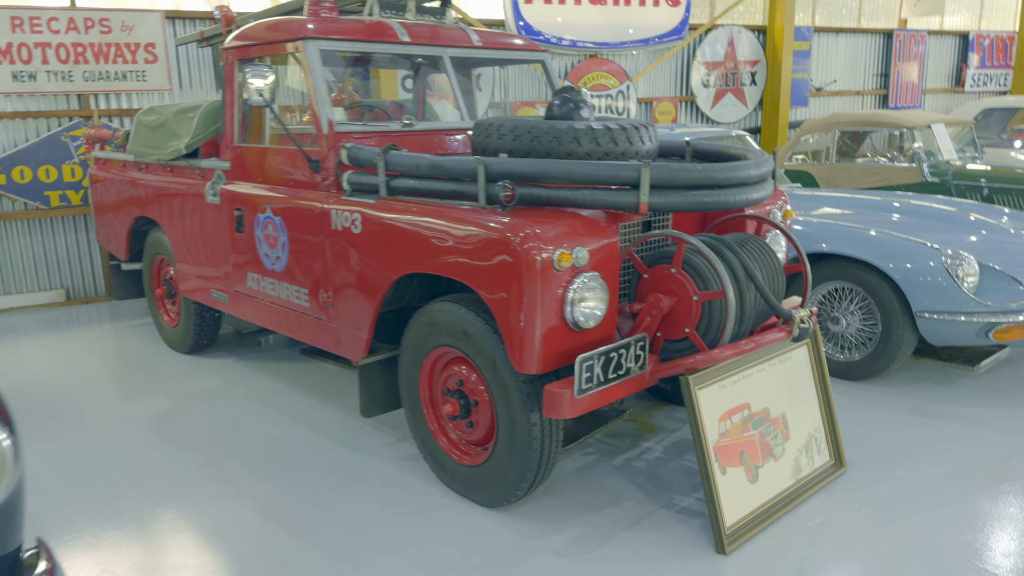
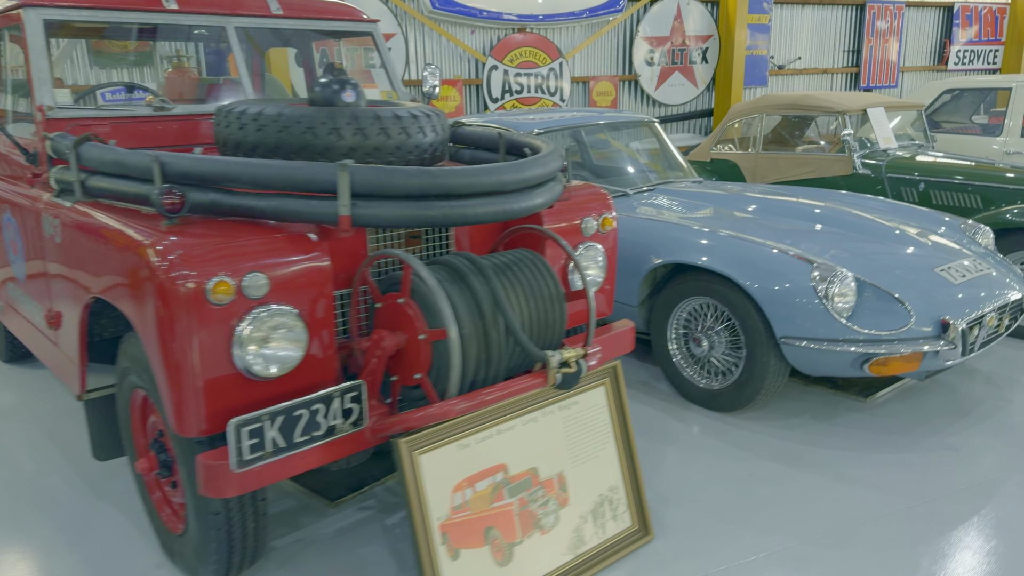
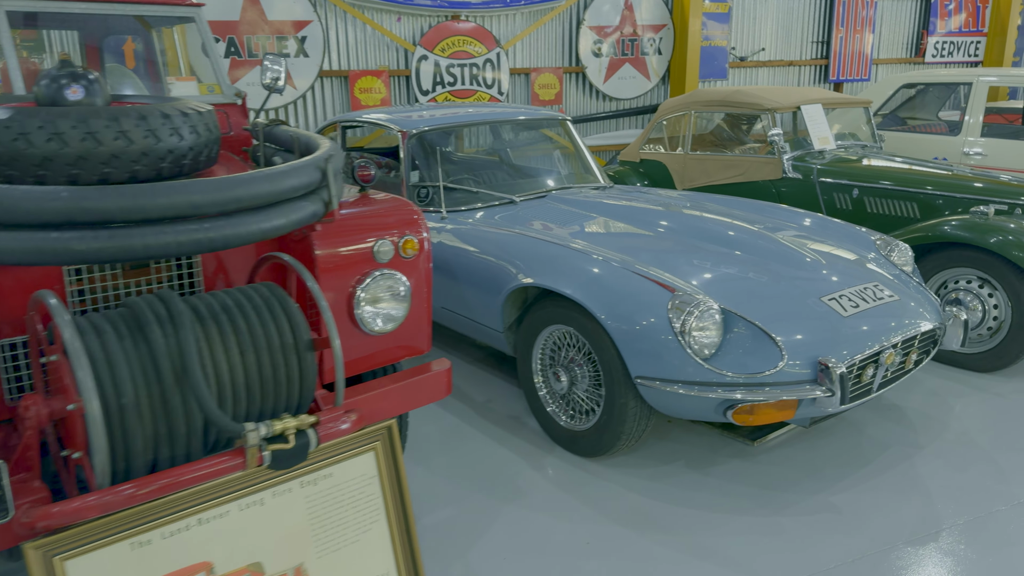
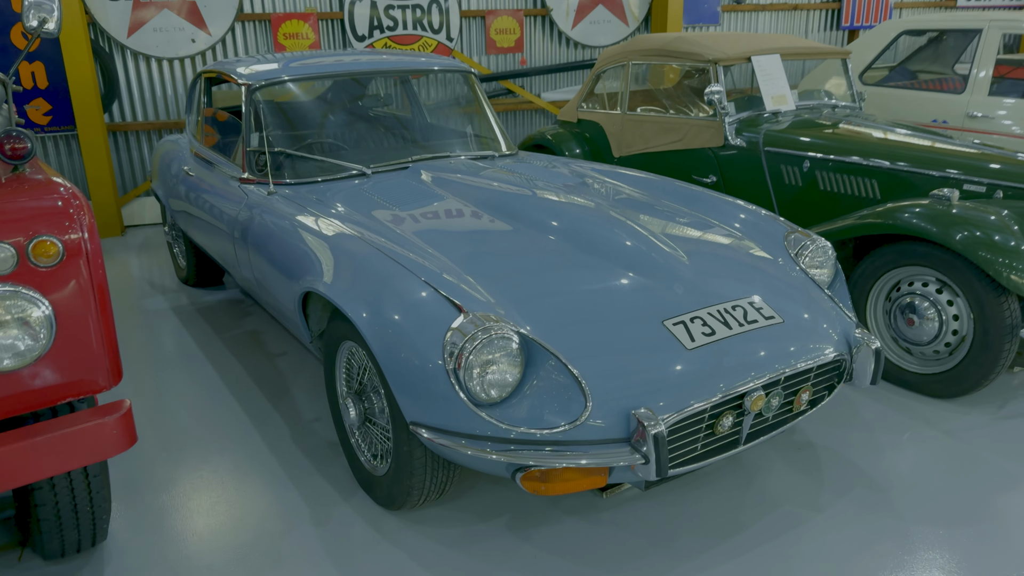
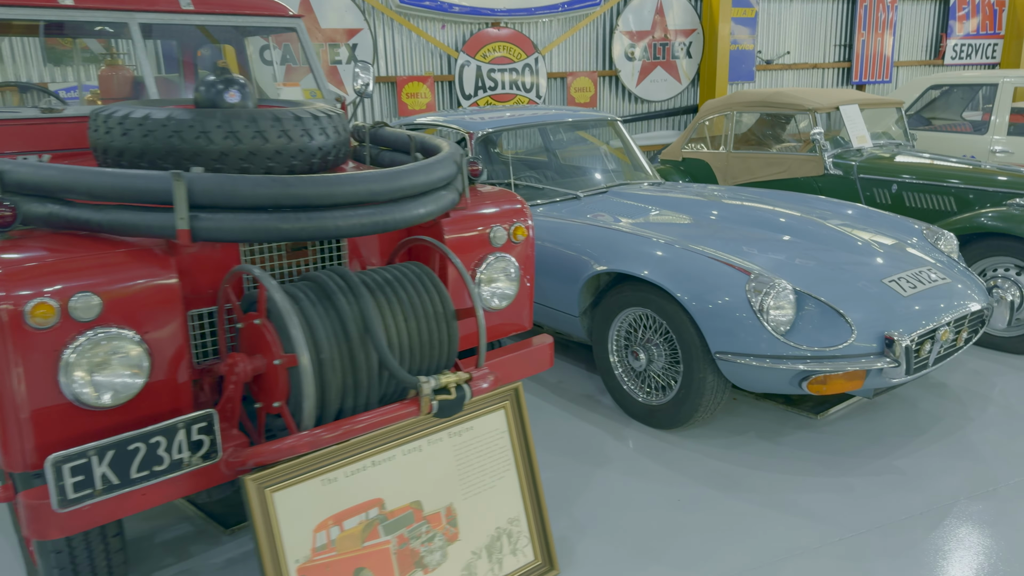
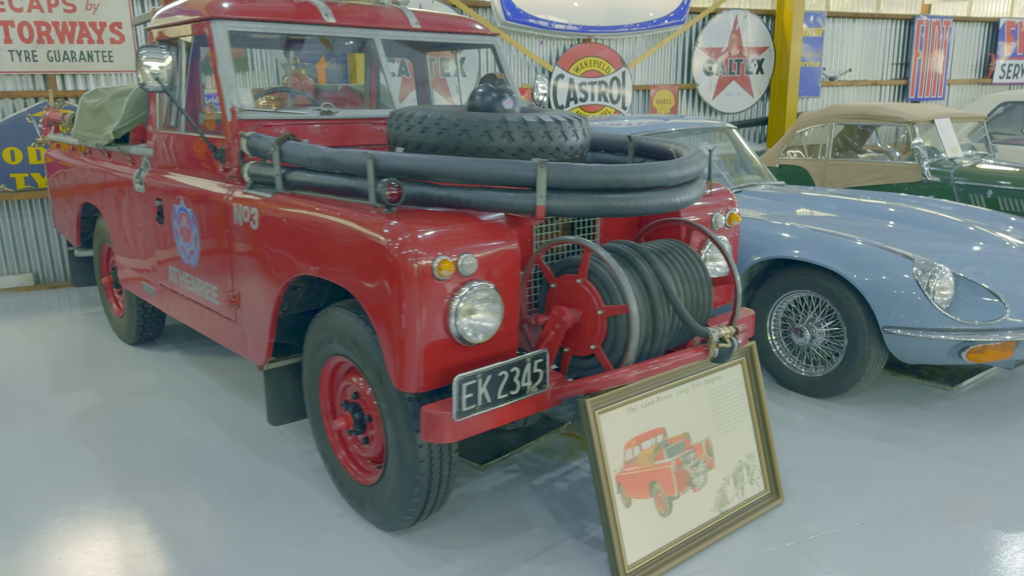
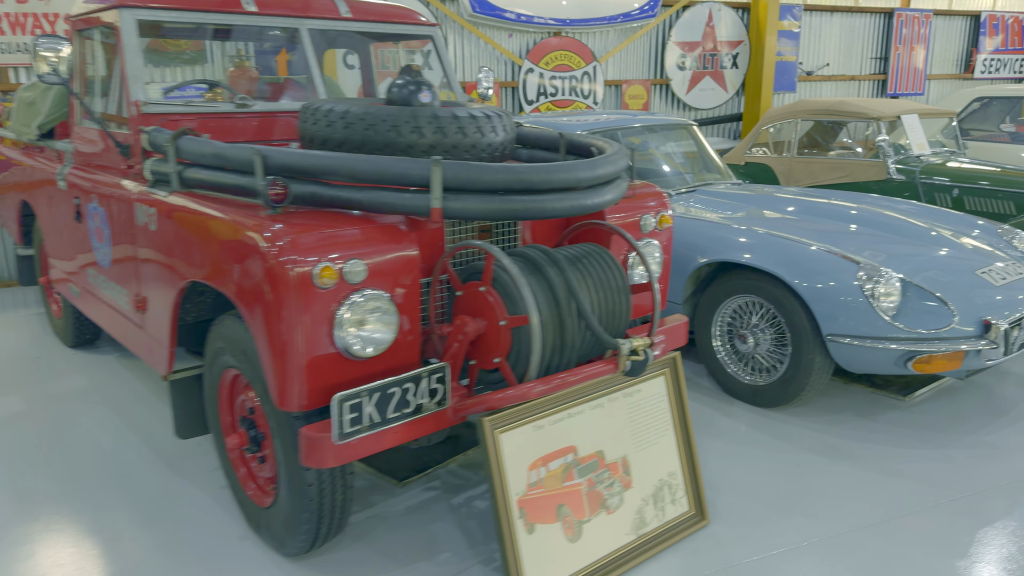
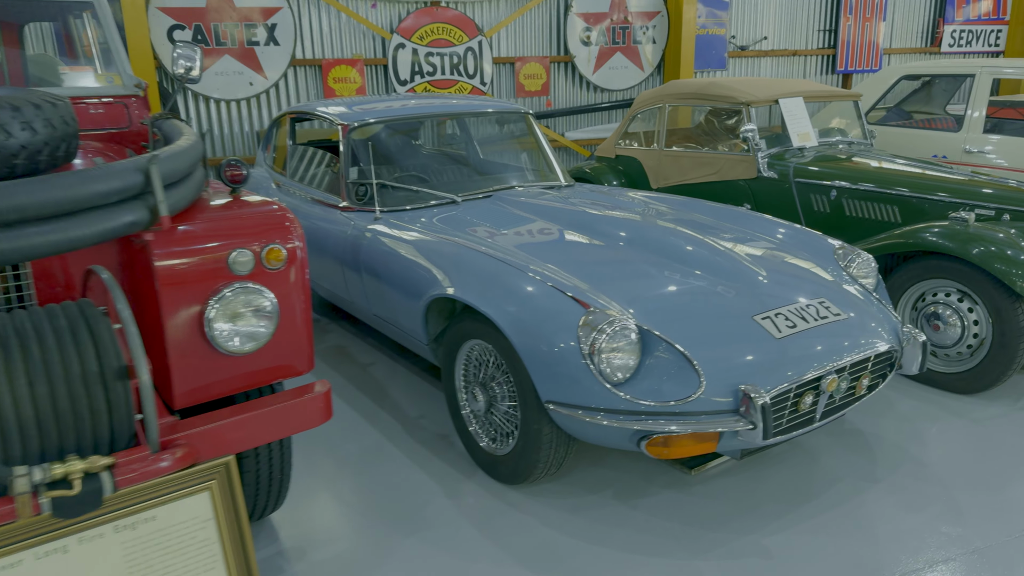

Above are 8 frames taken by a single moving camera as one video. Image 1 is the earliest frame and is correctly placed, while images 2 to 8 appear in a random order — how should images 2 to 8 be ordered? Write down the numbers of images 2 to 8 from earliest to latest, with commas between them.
6, 7, 2, 5, 3, 8, 4
